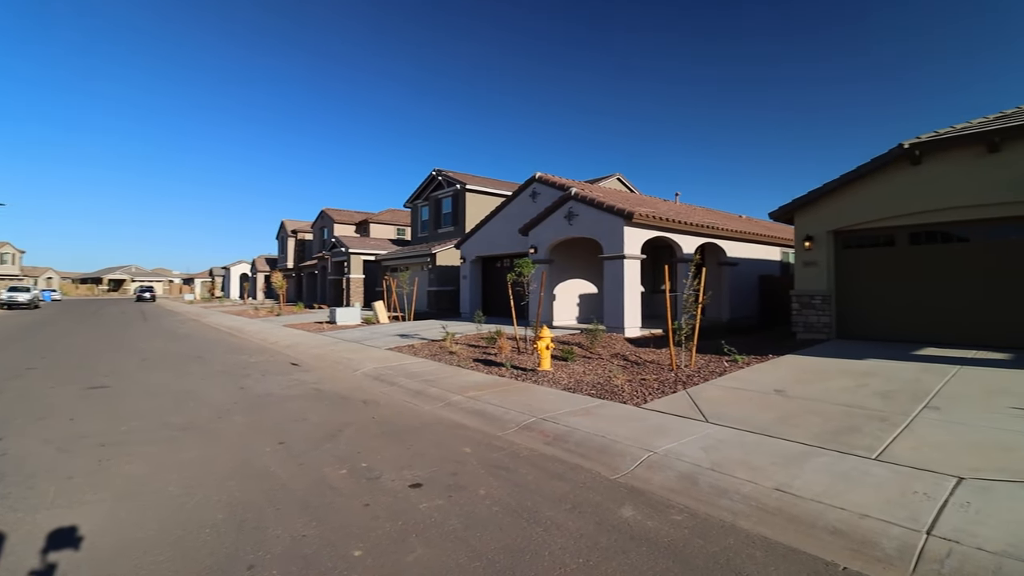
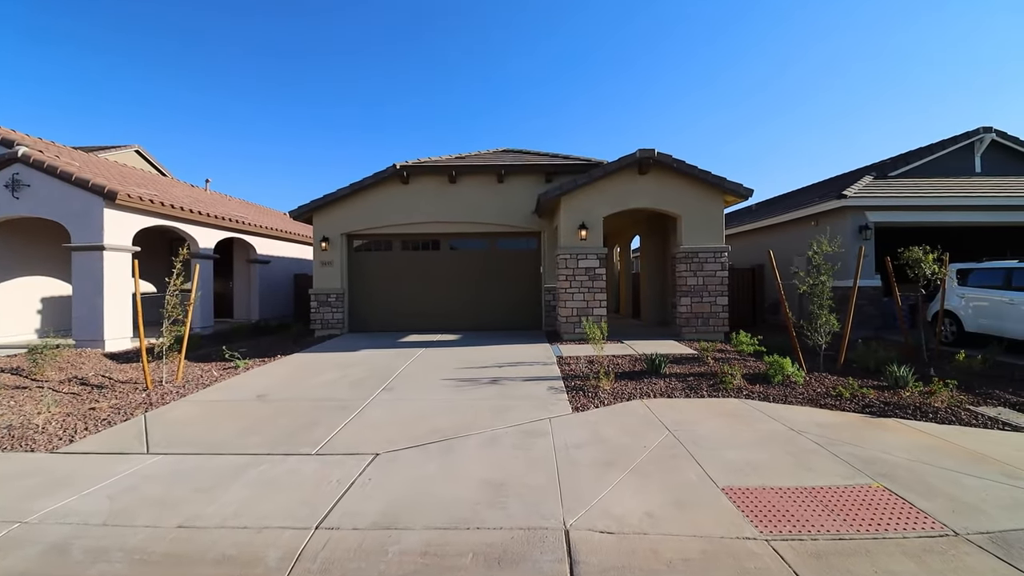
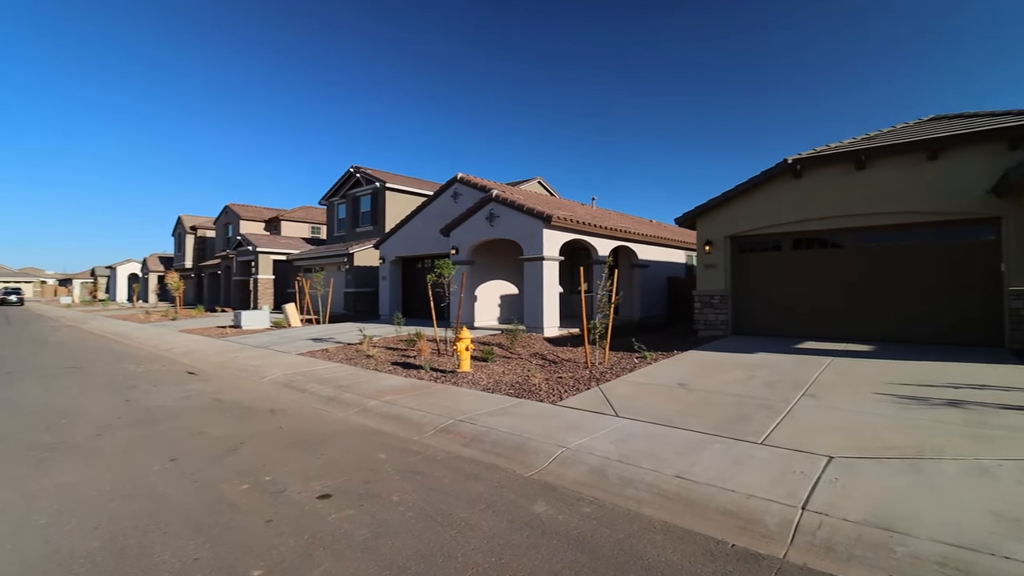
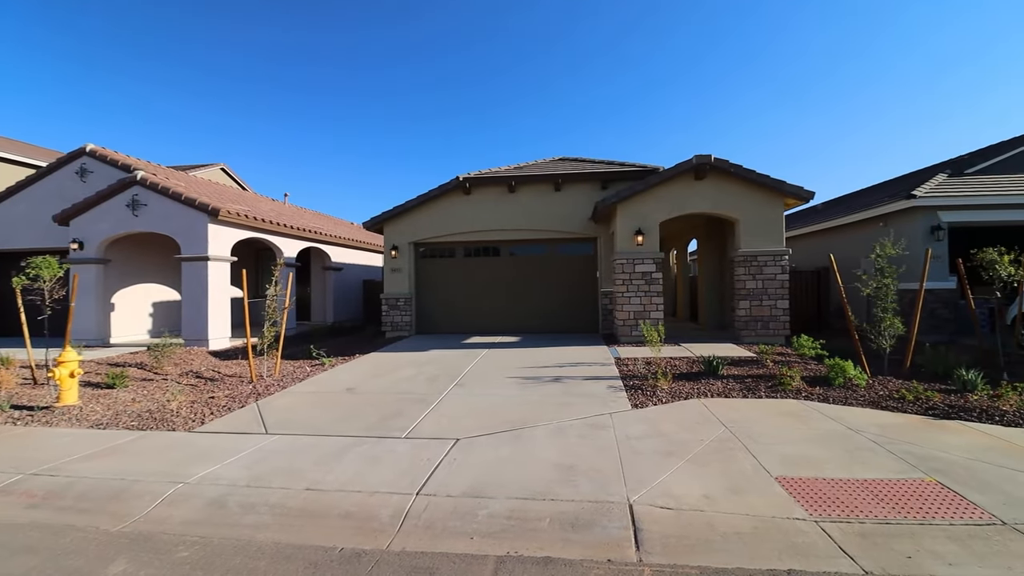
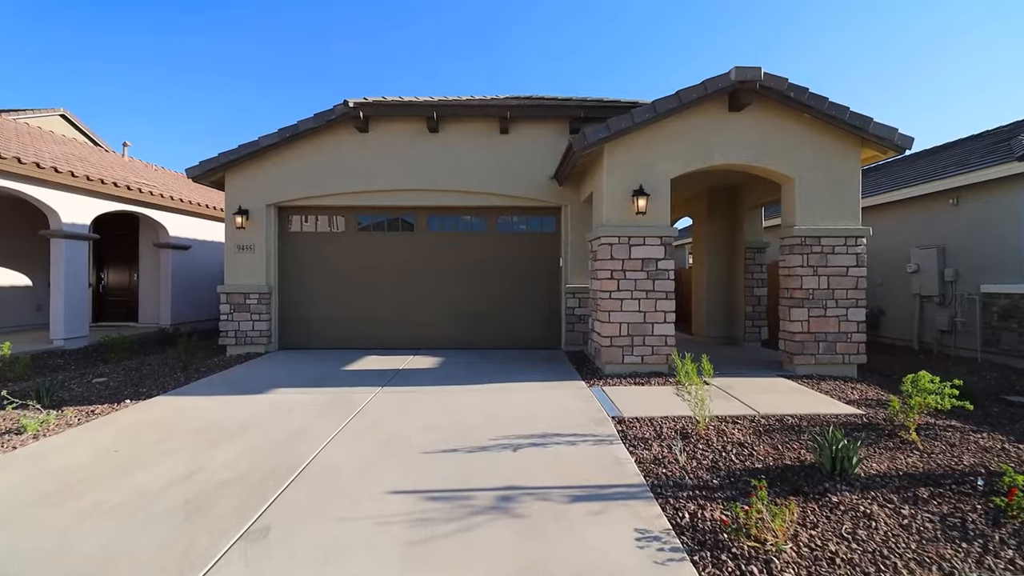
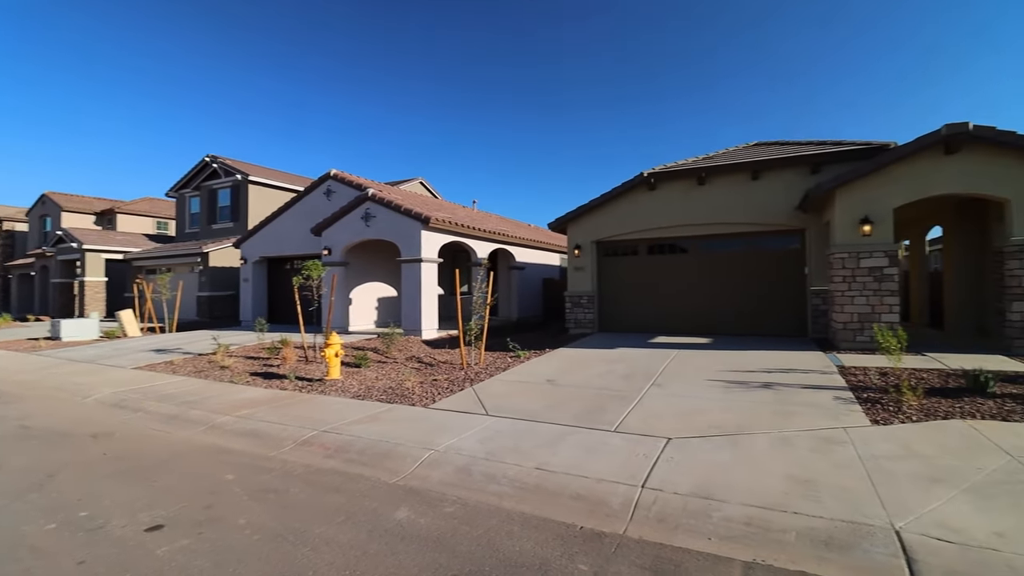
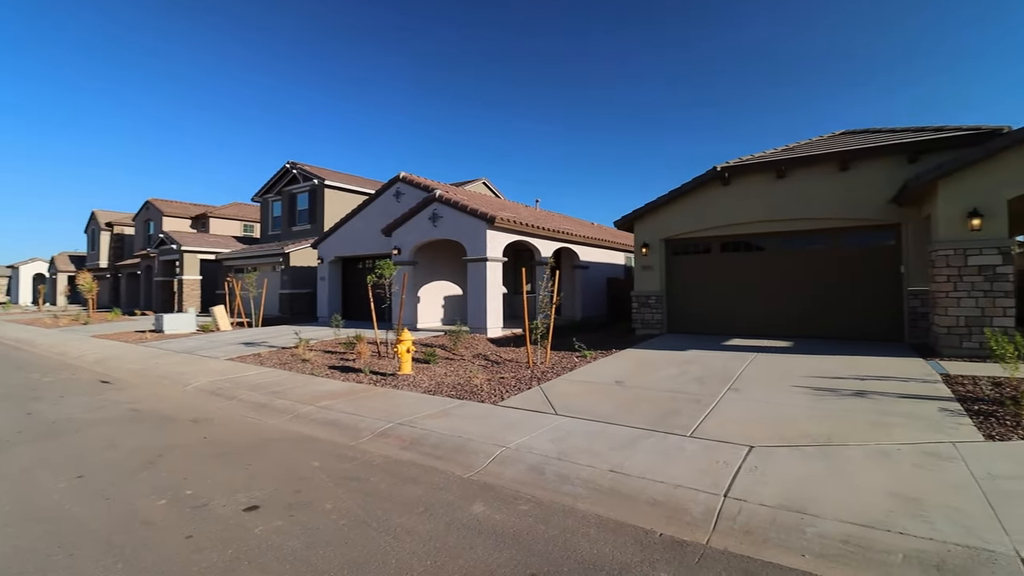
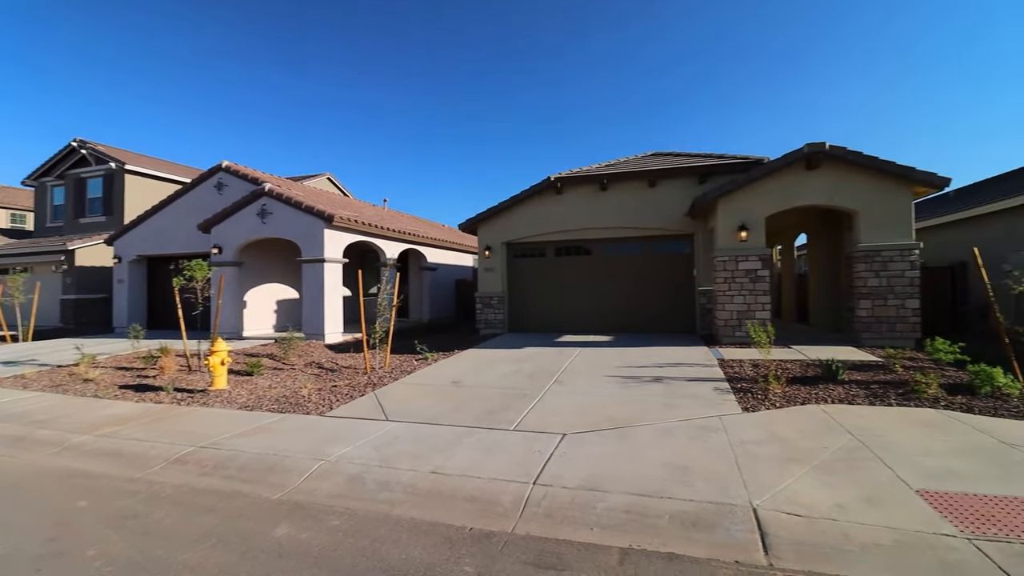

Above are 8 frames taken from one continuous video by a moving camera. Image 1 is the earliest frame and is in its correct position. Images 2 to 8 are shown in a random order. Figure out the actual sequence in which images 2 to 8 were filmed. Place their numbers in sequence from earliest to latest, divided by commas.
3, 7, 6, 8, 4, 2, 5
